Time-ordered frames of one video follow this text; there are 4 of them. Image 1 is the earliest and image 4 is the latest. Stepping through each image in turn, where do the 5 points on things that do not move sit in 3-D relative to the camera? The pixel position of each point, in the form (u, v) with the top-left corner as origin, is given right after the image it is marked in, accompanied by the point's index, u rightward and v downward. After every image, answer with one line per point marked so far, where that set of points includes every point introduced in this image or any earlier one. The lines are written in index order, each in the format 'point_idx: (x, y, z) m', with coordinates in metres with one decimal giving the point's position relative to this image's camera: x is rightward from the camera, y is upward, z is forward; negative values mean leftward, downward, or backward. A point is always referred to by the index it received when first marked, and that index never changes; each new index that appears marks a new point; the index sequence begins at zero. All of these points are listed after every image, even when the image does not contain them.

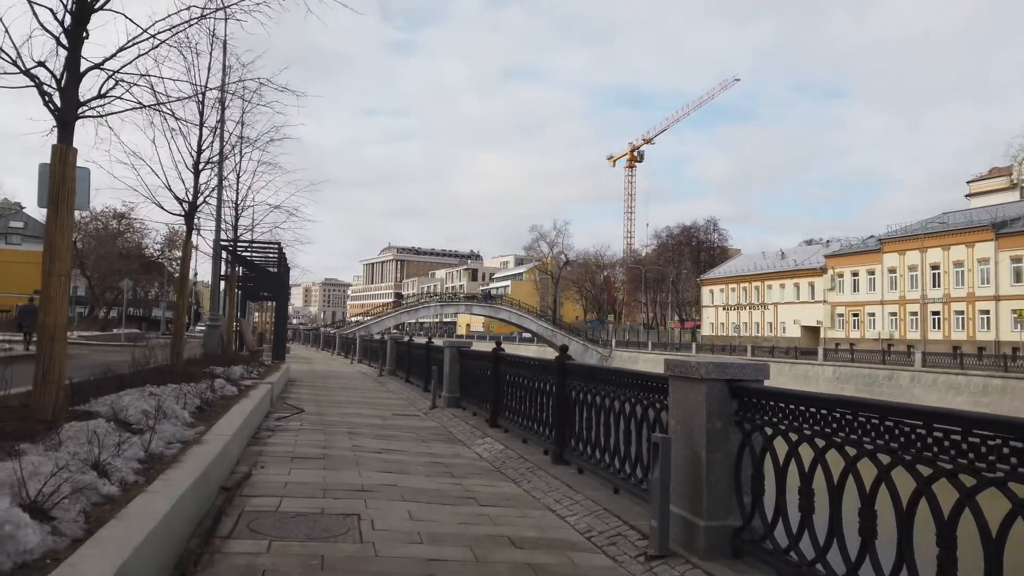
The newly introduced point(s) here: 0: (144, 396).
0: (-3.6, -1.1, +7.0) m
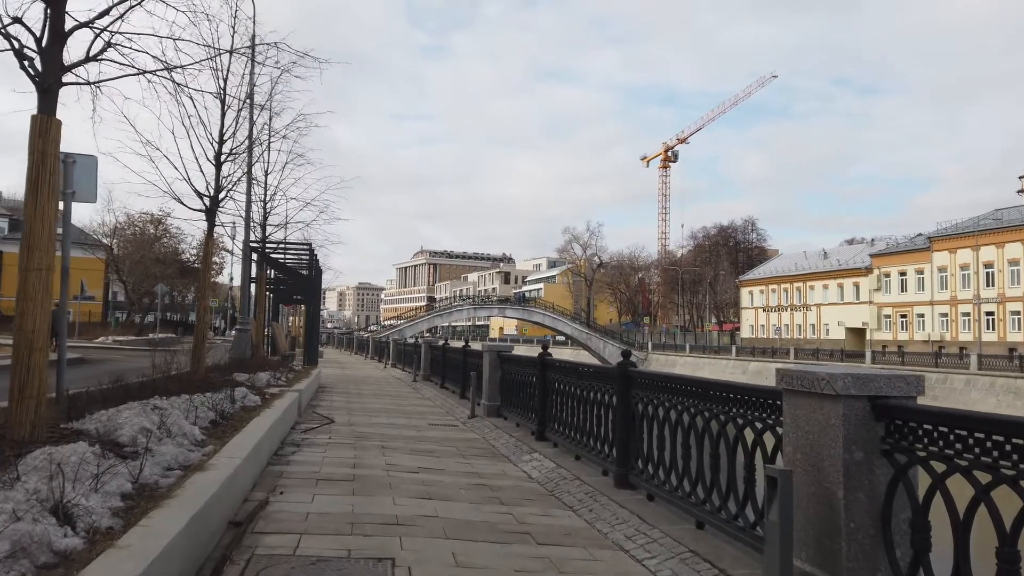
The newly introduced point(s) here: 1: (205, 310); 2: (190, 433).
0: (-3.1, -1.0, +6.1) m
1: (-4.9, -0.3, +11.6) m
2: (-2.7, -1.2, +6.2) m
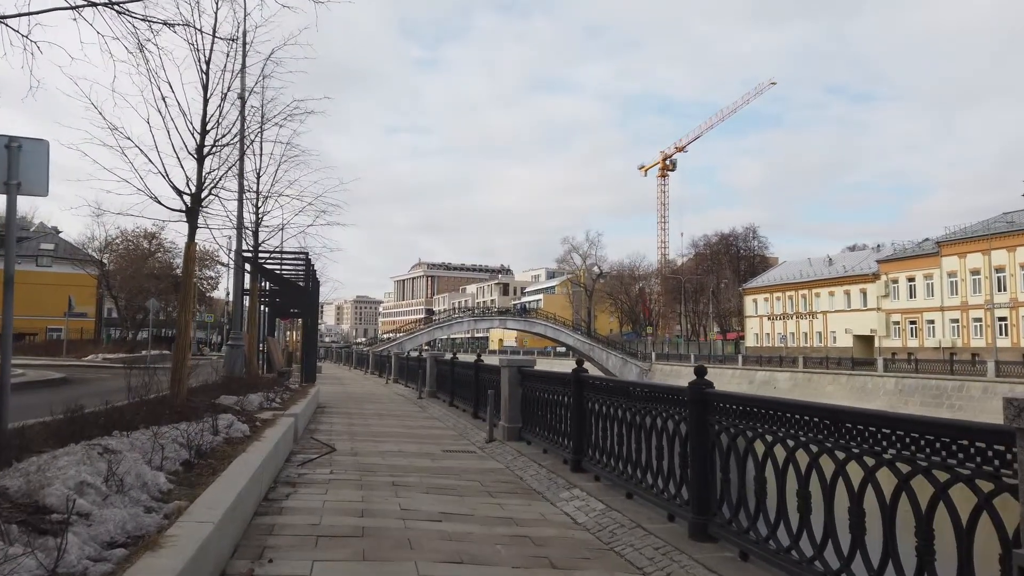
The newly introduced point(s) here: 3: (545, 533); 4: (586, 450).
0: (-2.7, -1.1, +4.7) m
1: (-4.6, -0.5, +10.2) m
2: (-2.4, -1.3, +4.7) m
3: (+0.3, -2.1, +6.1) m
4: (+0.9, -1.9, +8.6) m
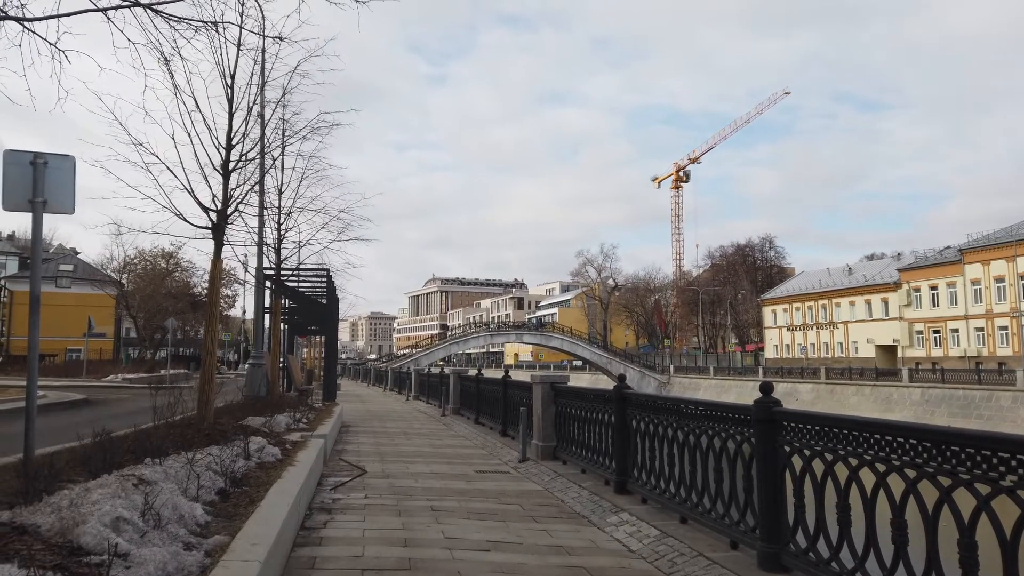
0: (-2.3, -1.2, +4.4) m
1: (-4.1, -0.8, +9.9) m
2: (-2.0, -1.4, +4.4) m
3: (+0.7, -2.2, +5.7) m
4: (+1.3, -2.1, +8.2) m
